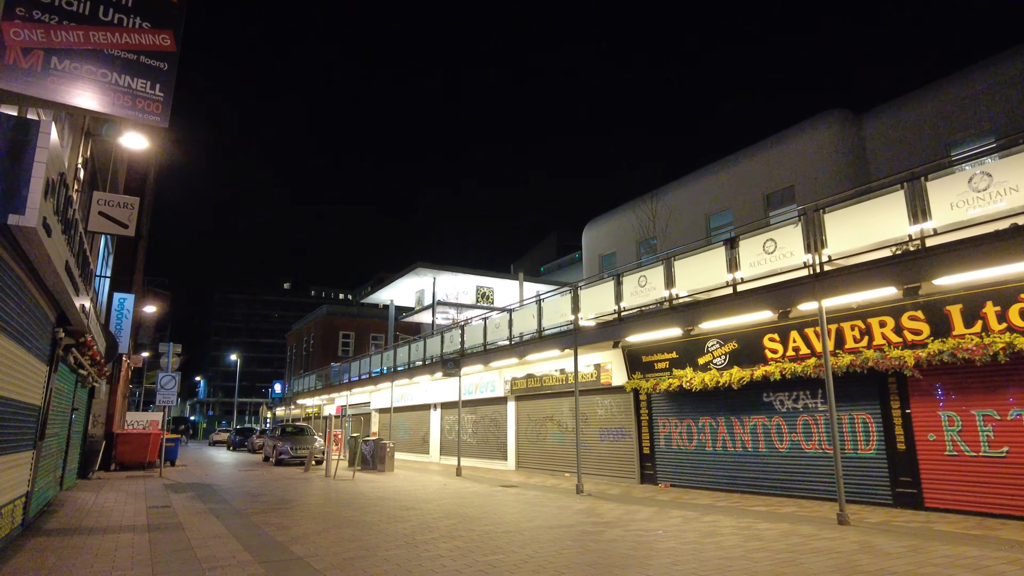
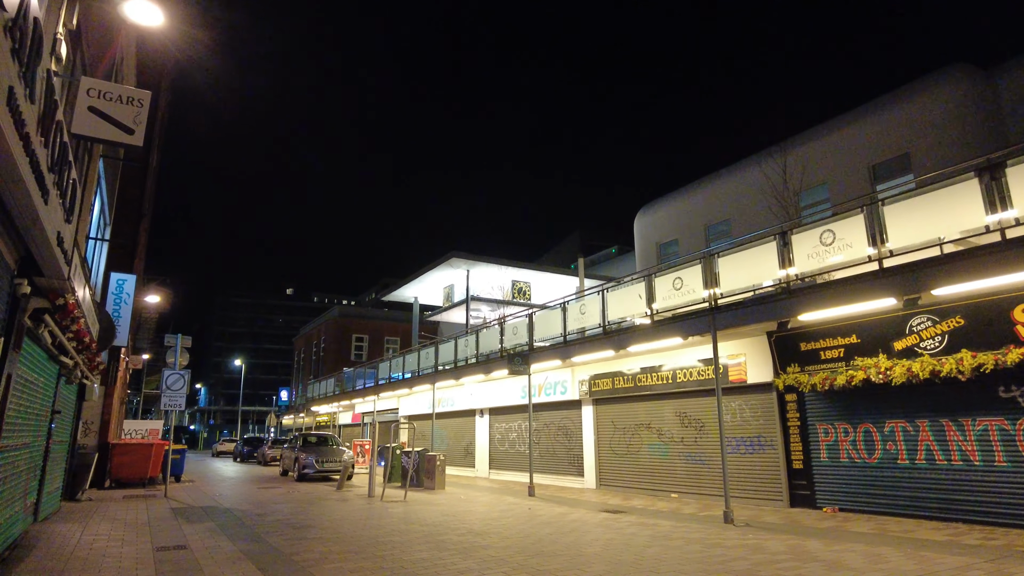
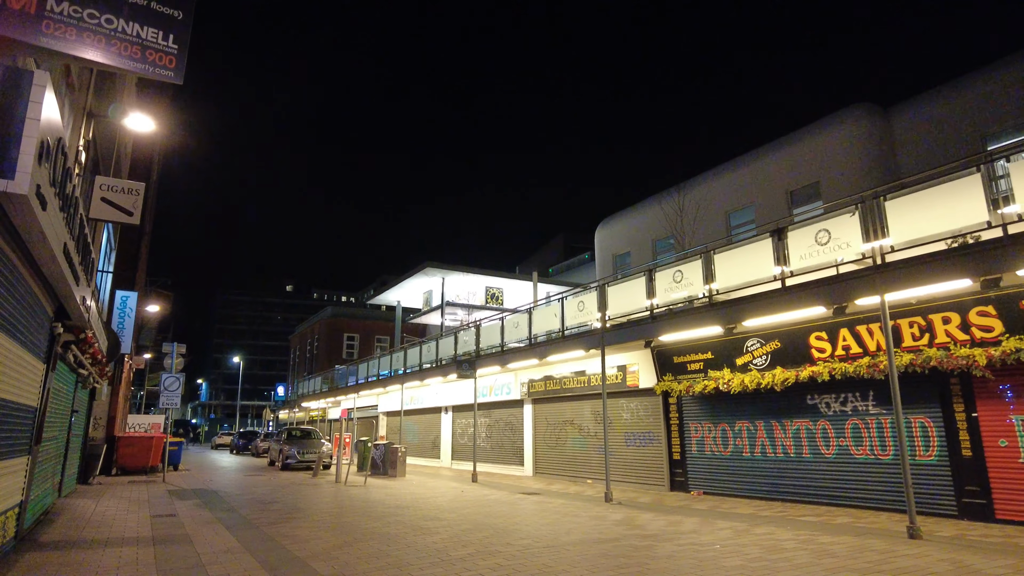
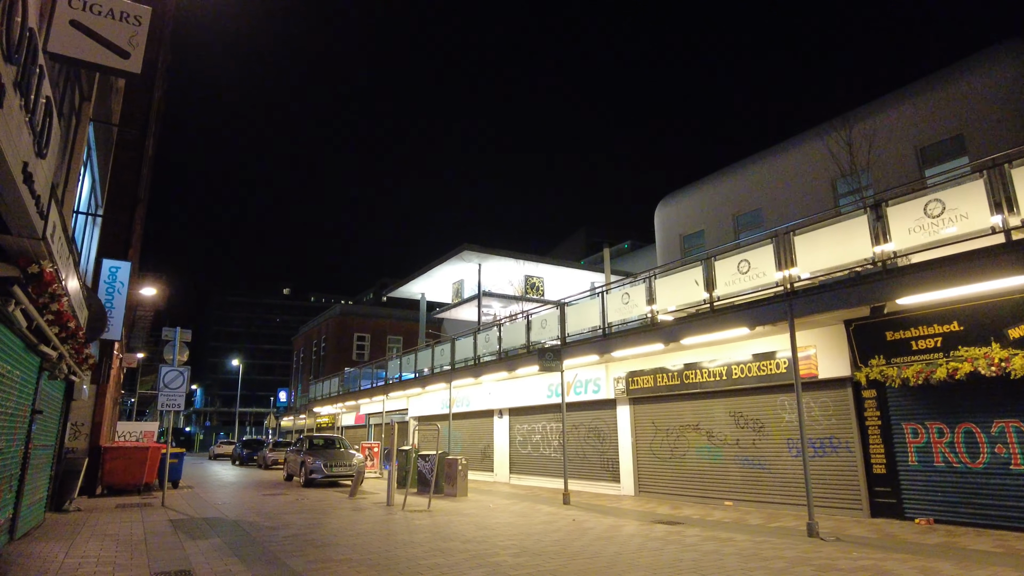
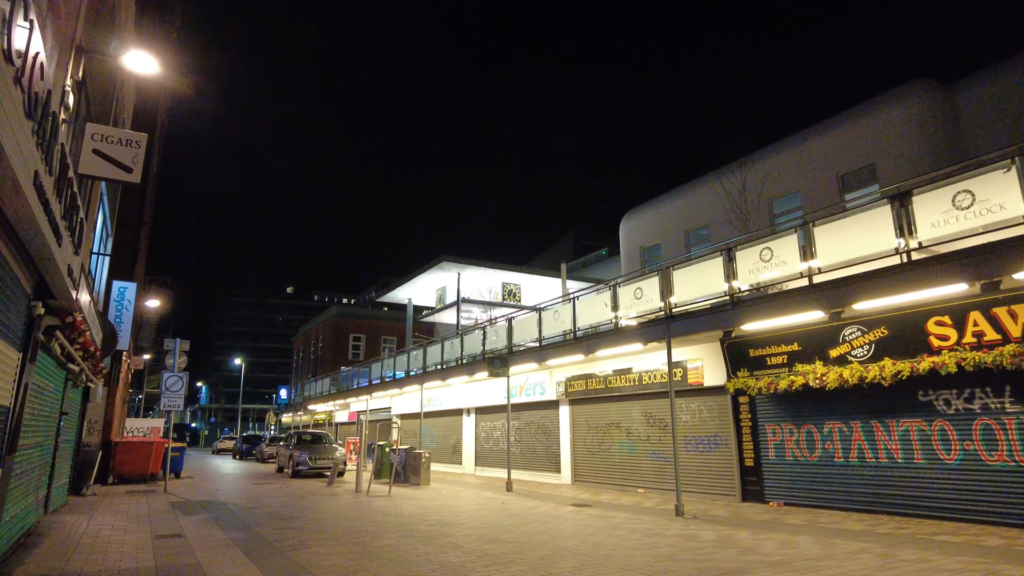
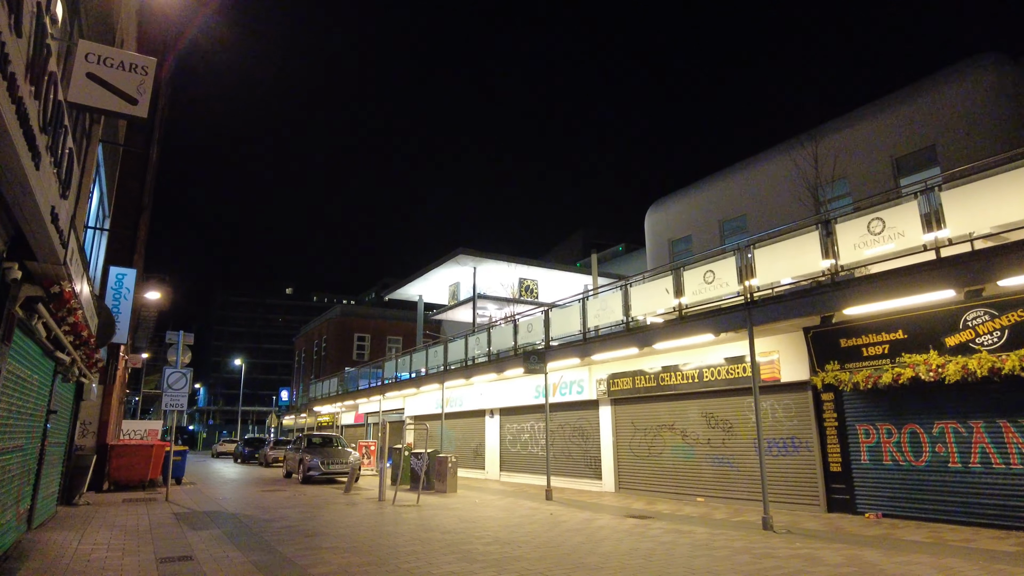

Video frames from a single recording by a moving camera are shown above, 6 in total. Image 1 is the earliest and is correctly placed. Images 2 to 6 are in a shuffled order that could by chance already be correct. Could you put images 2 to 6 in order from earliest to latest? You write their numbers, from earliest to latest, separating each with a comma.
3, 5, 2, 6, 4
